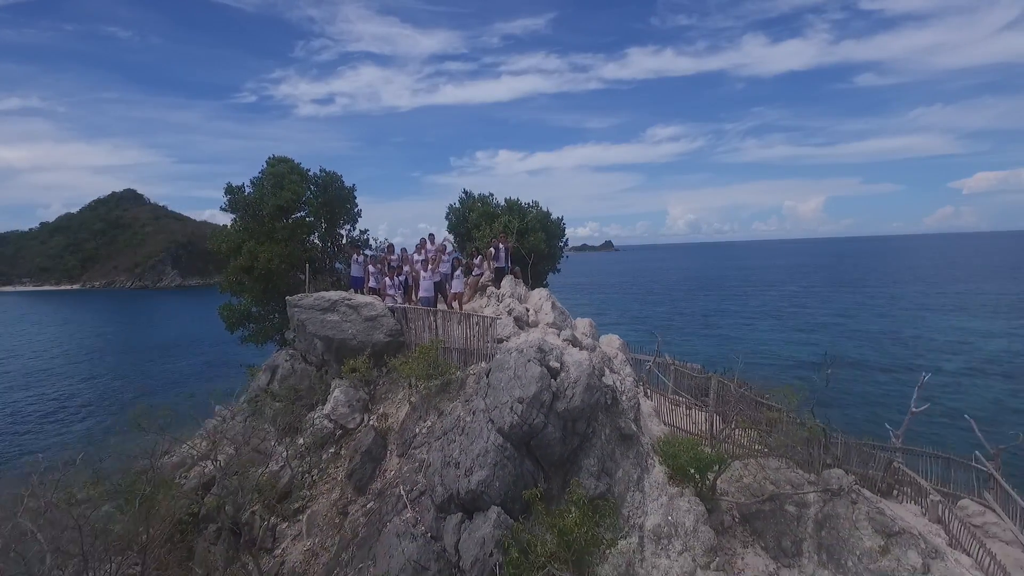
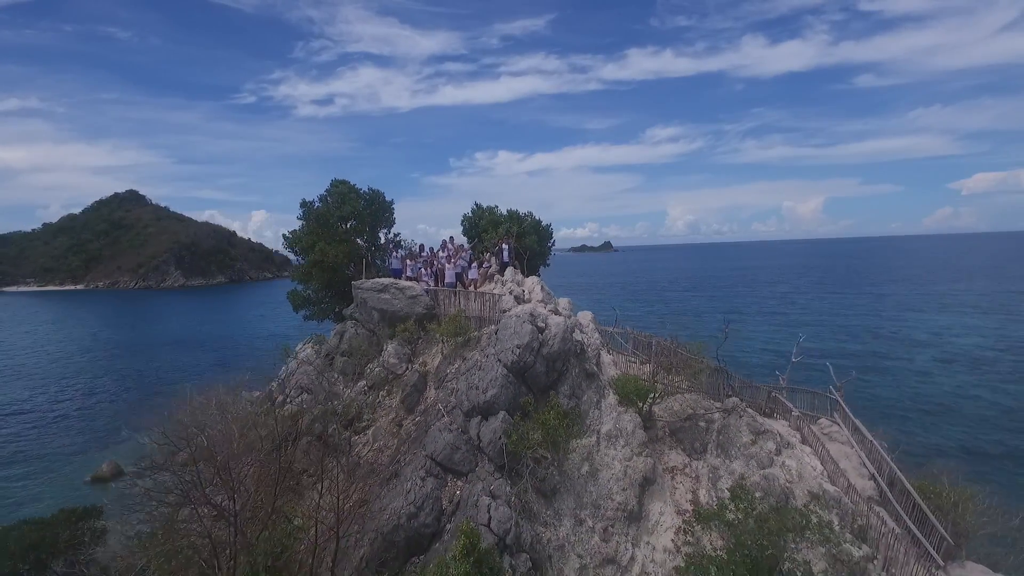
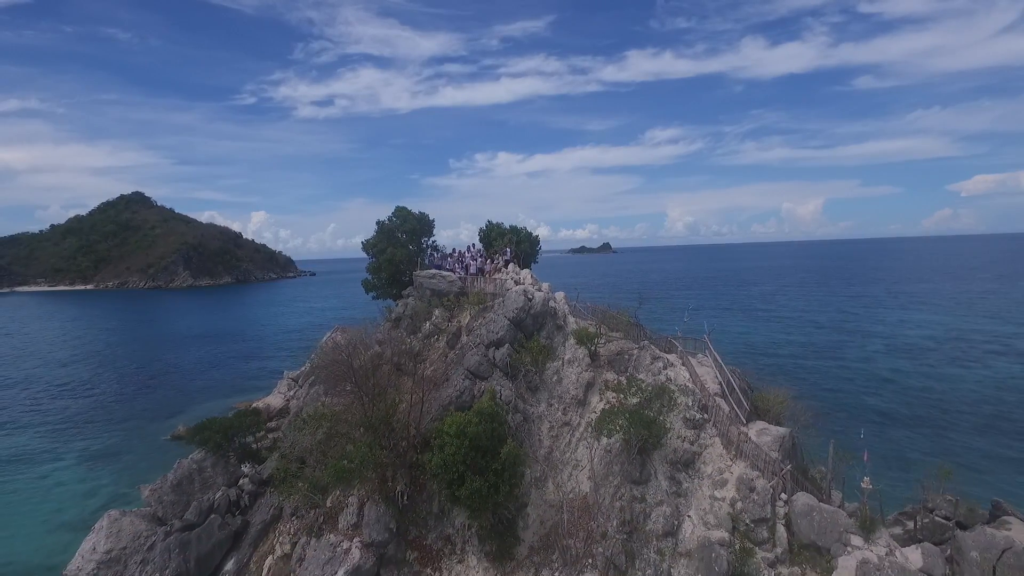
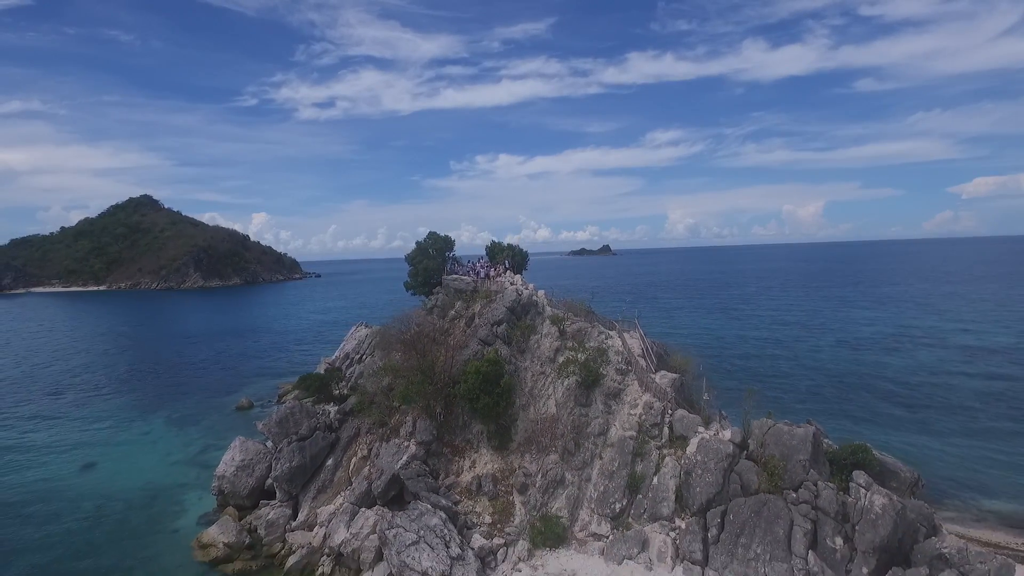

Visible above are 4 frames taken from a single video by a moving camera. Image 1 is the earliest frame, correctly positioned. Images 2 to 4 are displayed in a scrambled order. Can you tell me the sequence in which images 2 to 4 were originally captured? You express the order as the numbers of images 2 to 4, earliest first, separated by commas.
2, 3, 4
